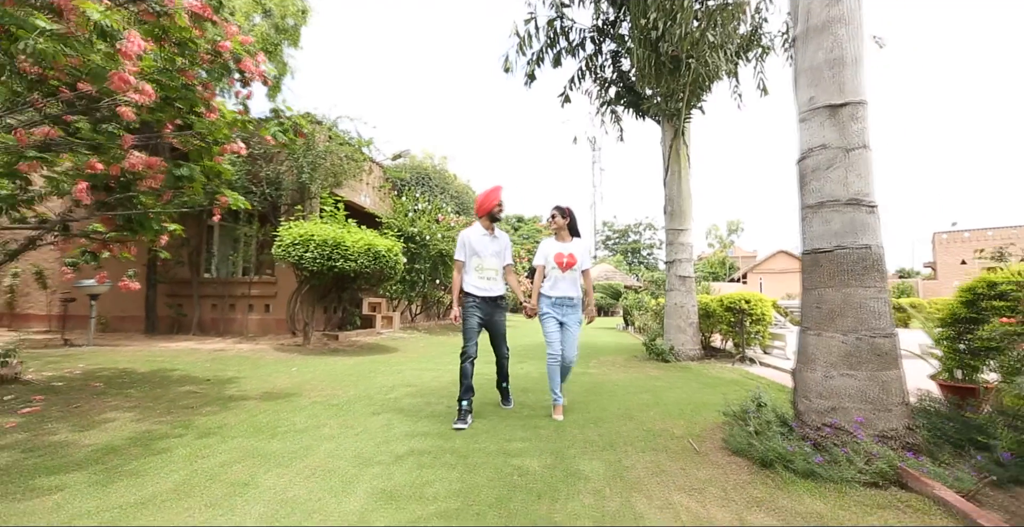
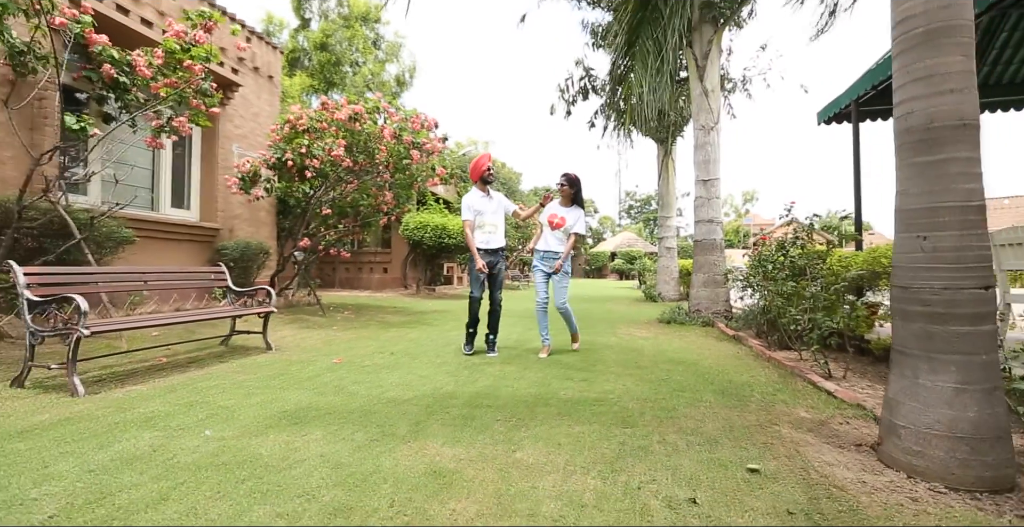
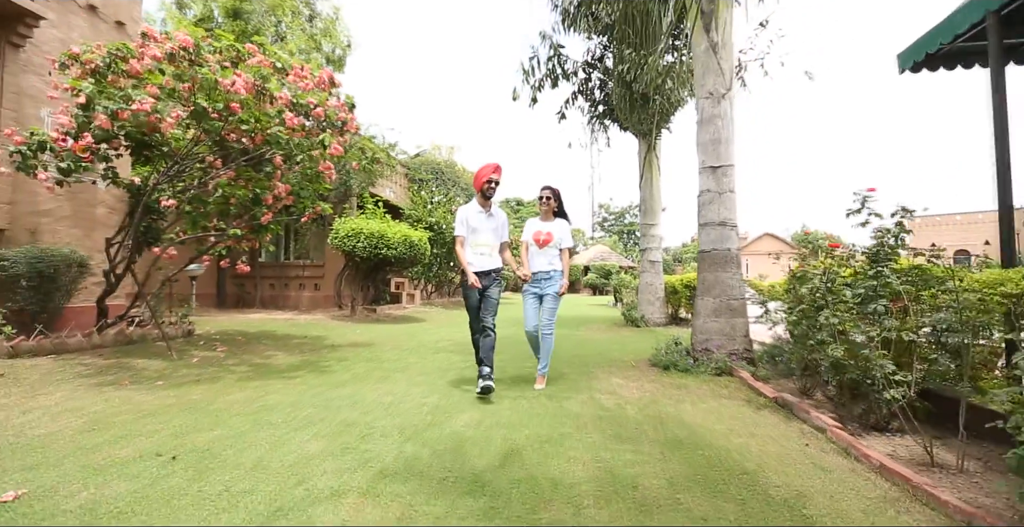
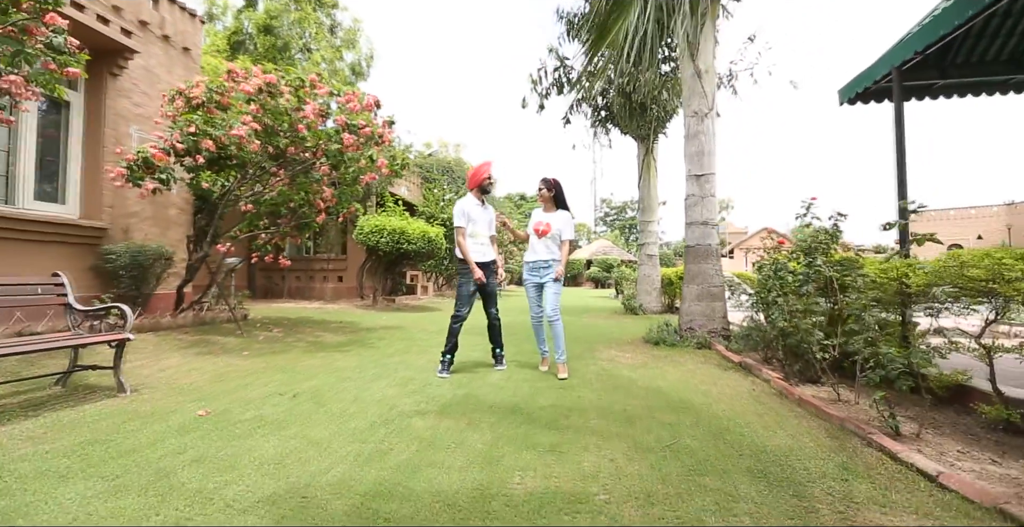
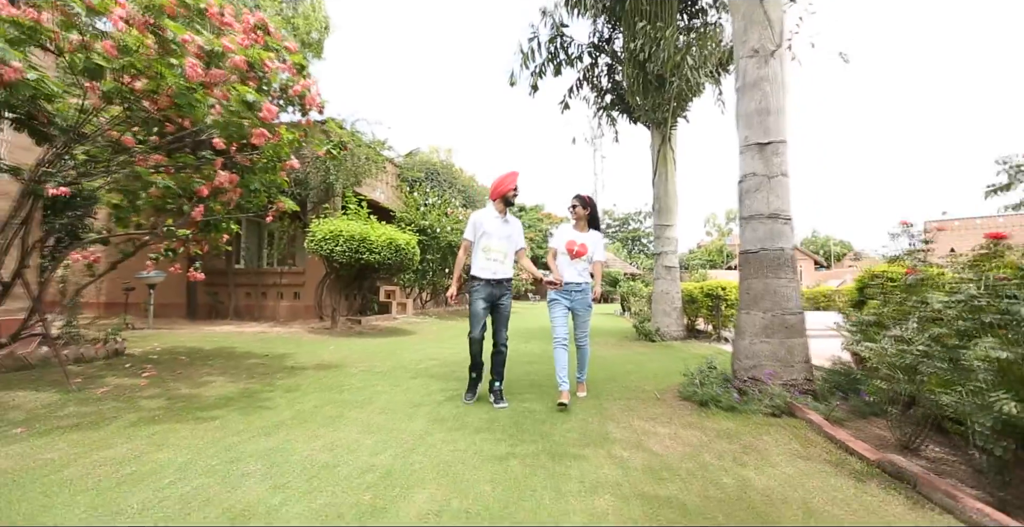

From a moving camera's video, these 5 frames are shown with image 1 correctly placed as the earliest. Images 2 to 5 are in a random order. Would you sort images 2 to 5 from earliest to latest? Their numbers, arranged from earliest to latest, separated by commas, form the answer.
5, 3, 4, 2
